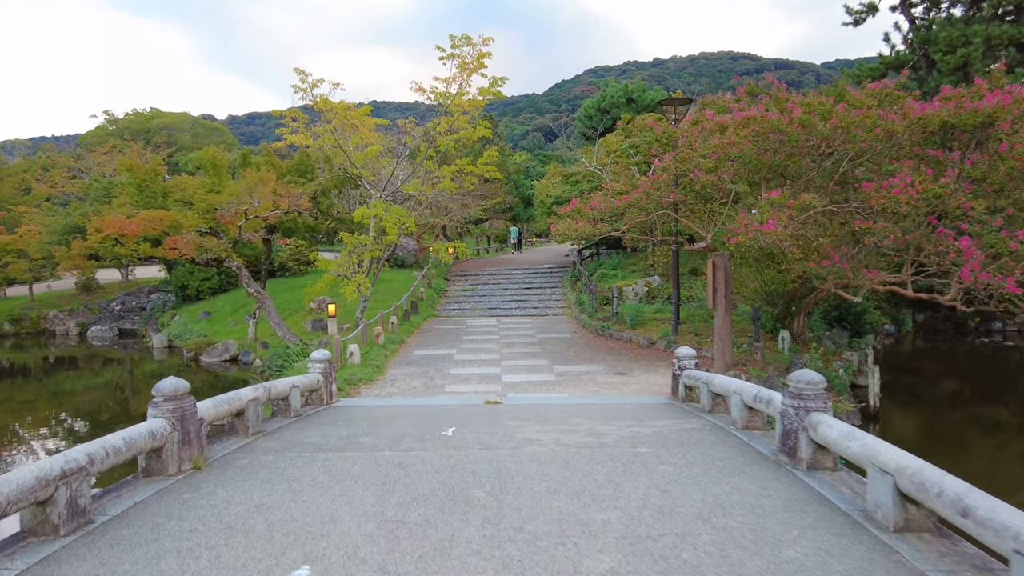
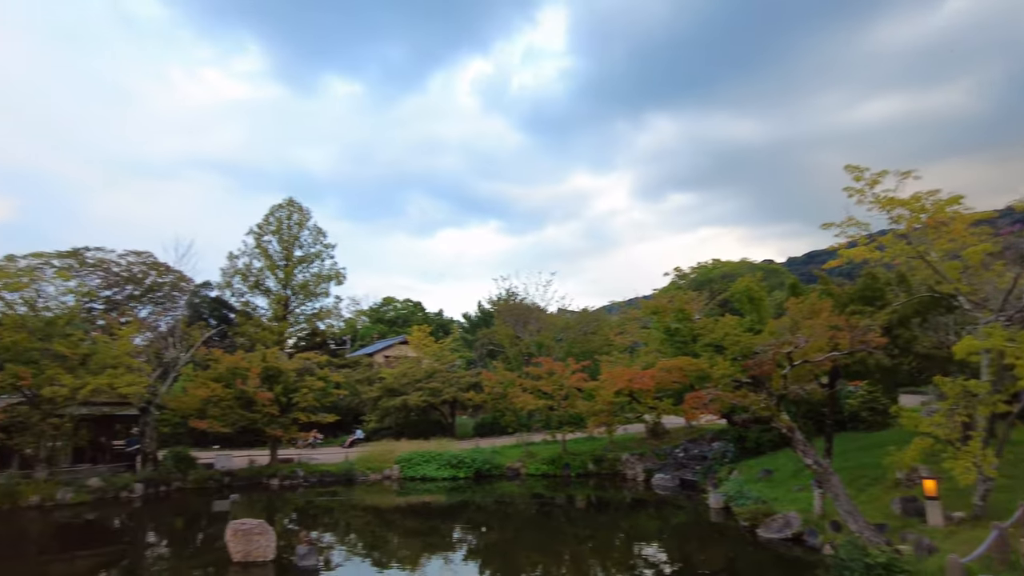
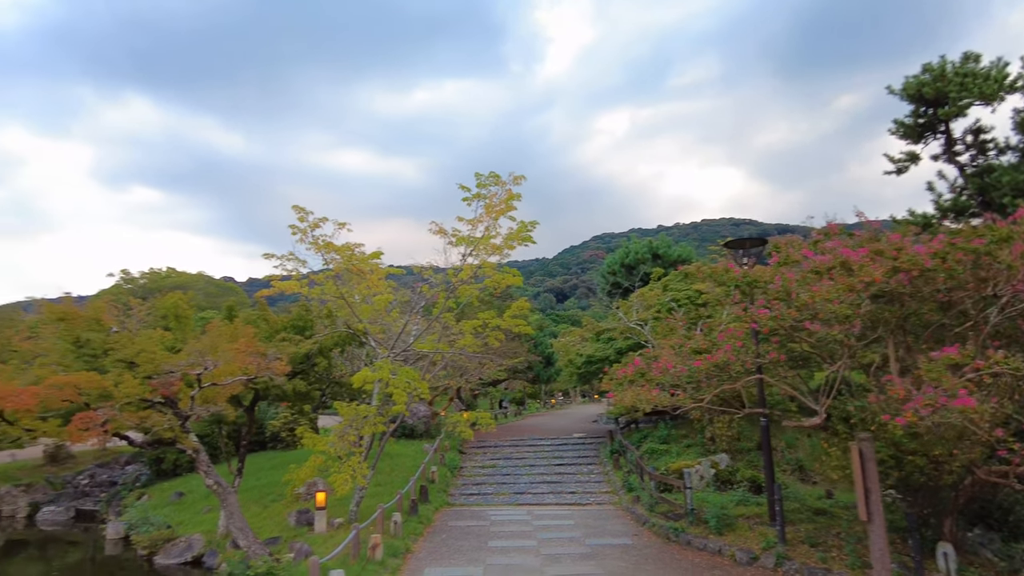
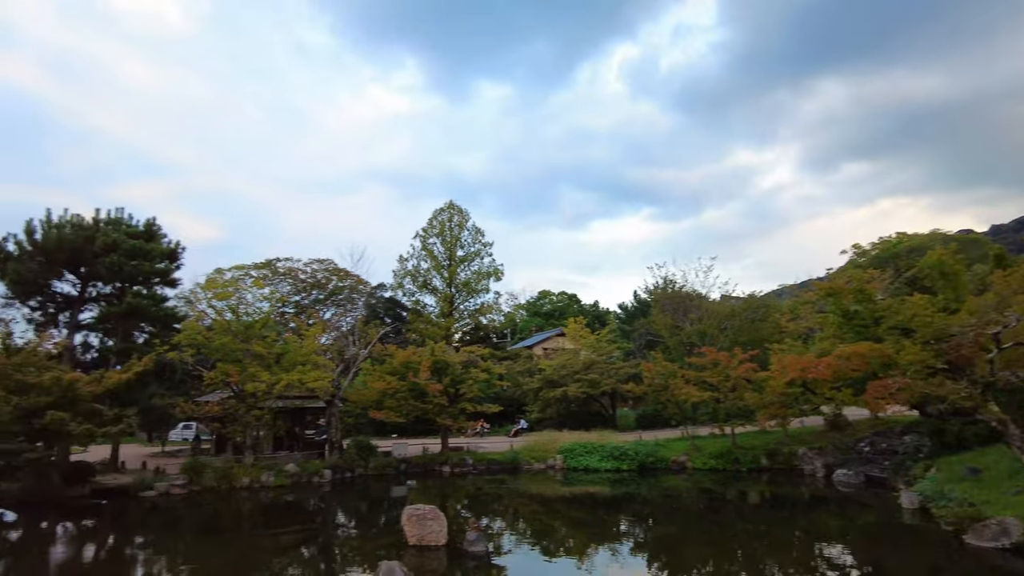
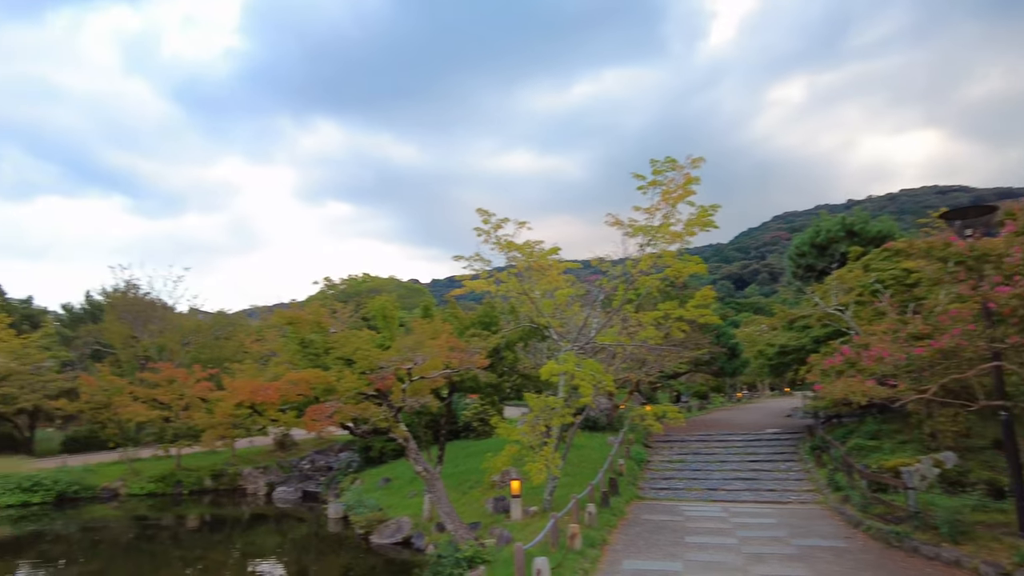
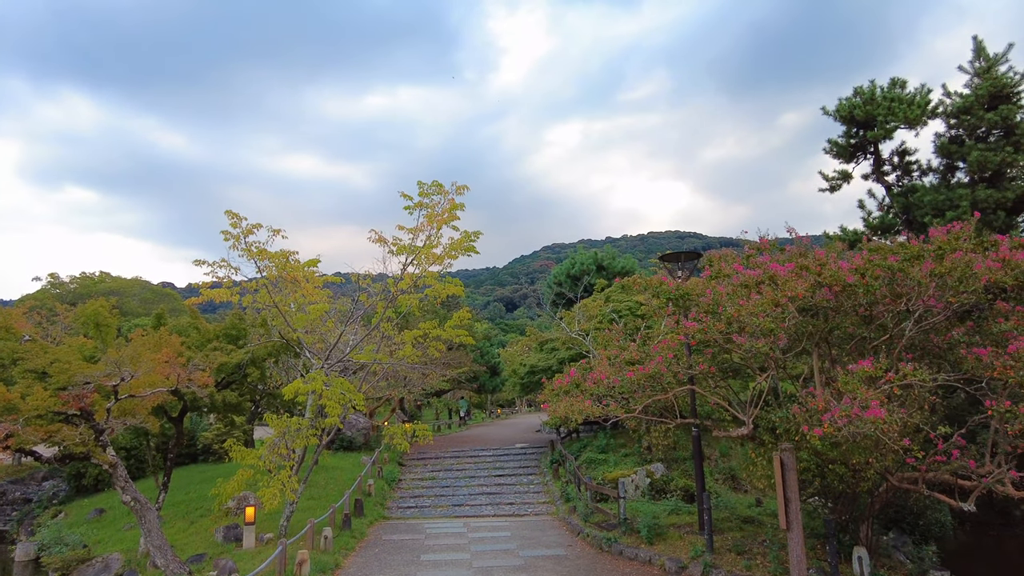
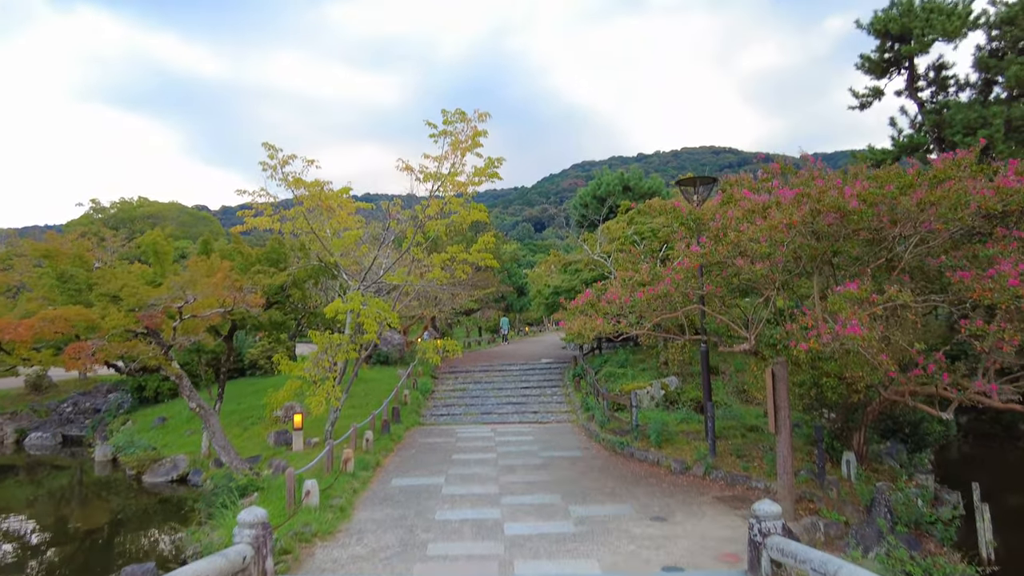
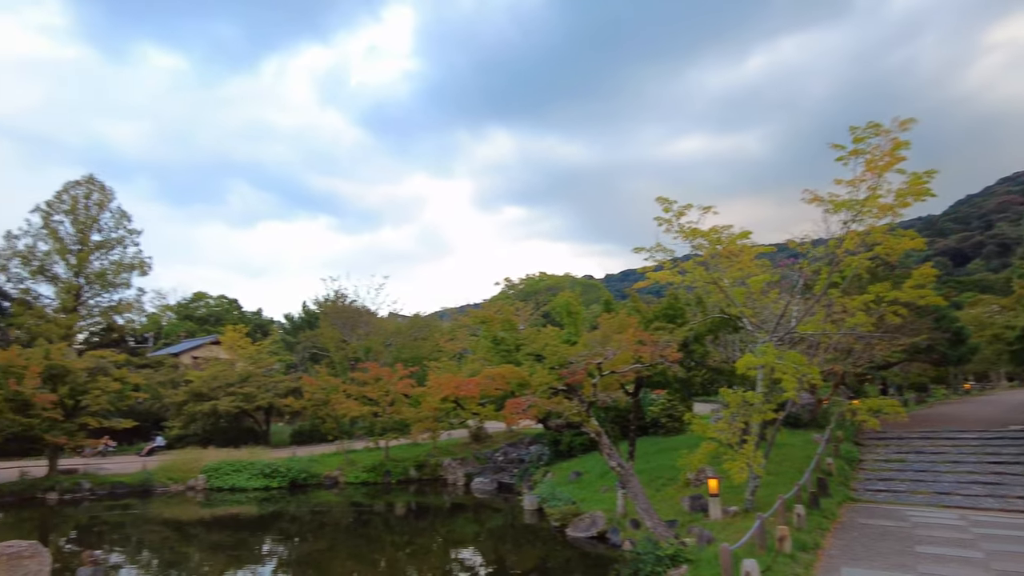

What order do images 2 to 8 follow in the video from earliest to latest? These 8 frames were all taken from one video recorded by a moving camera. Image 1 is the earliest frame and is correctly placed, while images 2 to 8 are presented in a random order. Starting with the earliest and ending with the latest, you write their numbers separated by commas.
7, 6, 3, 5, 8, 2, 4
